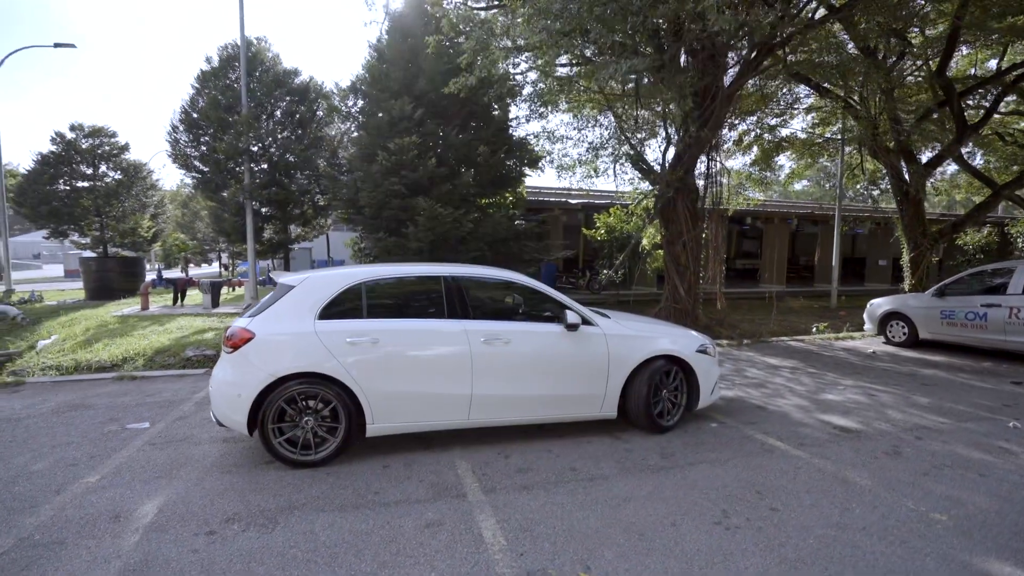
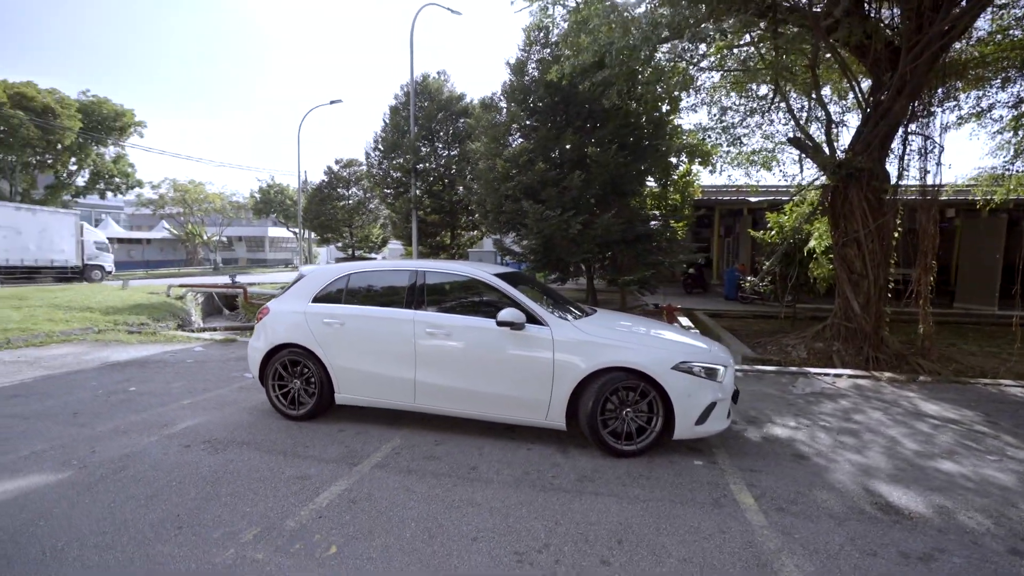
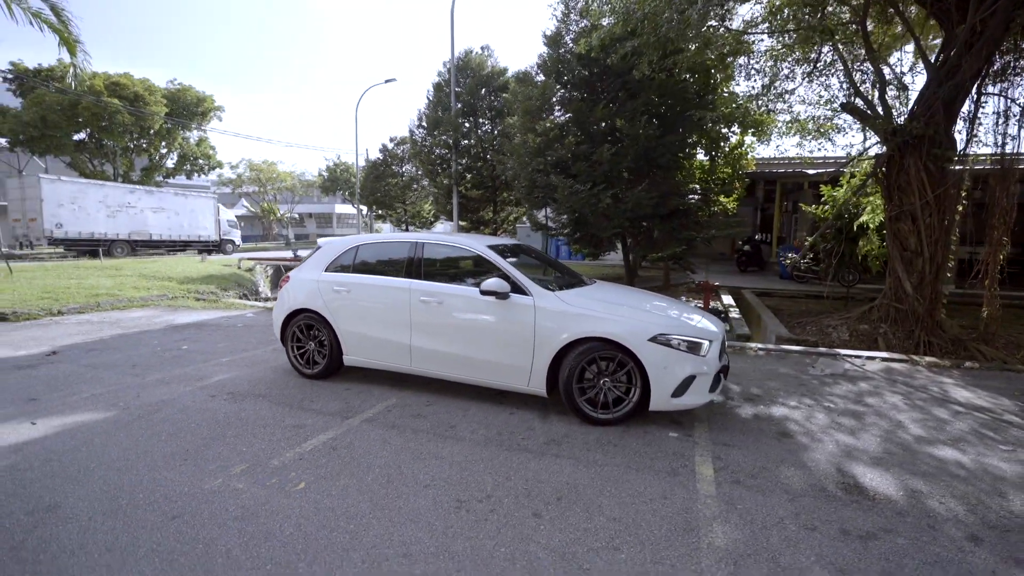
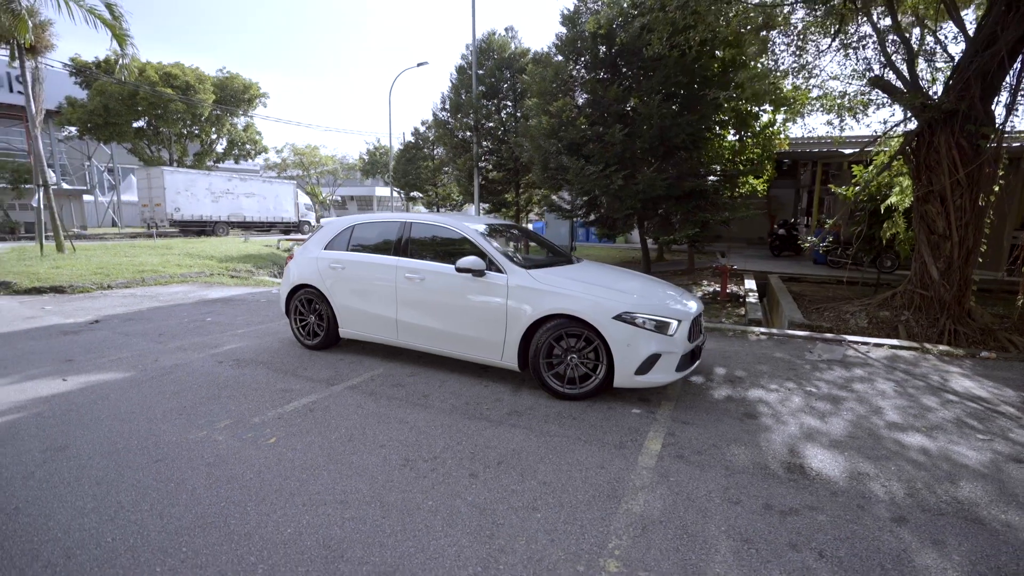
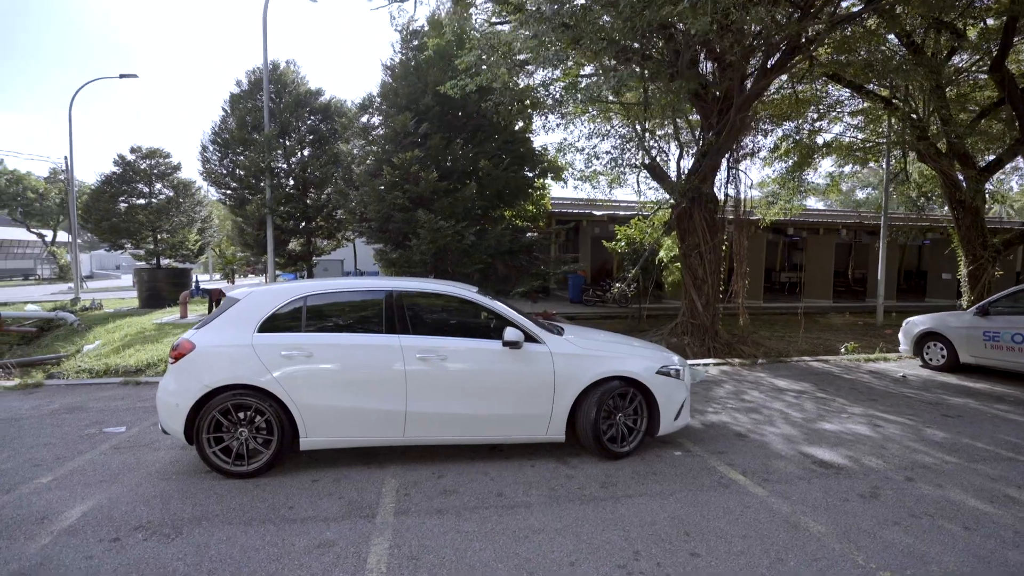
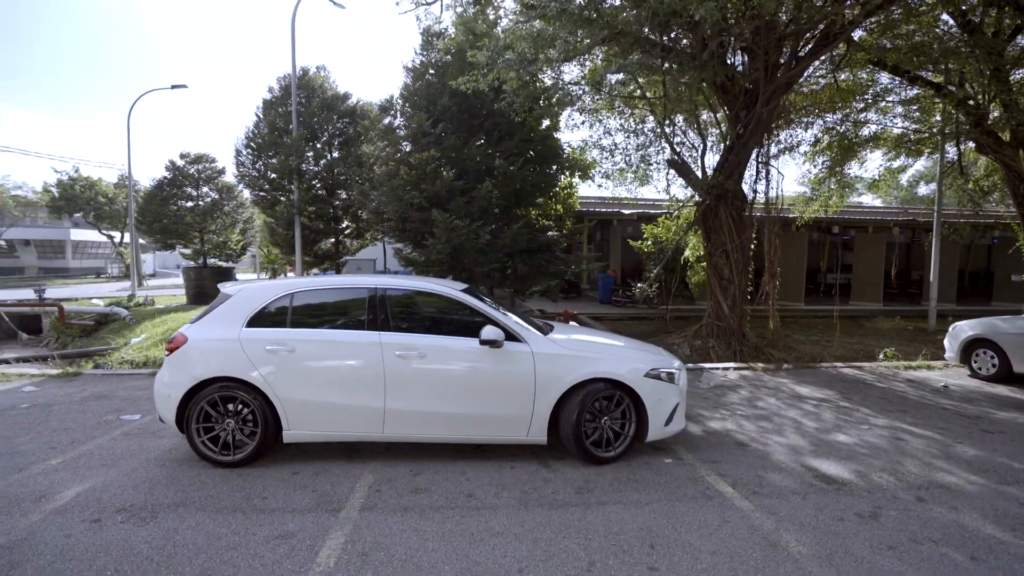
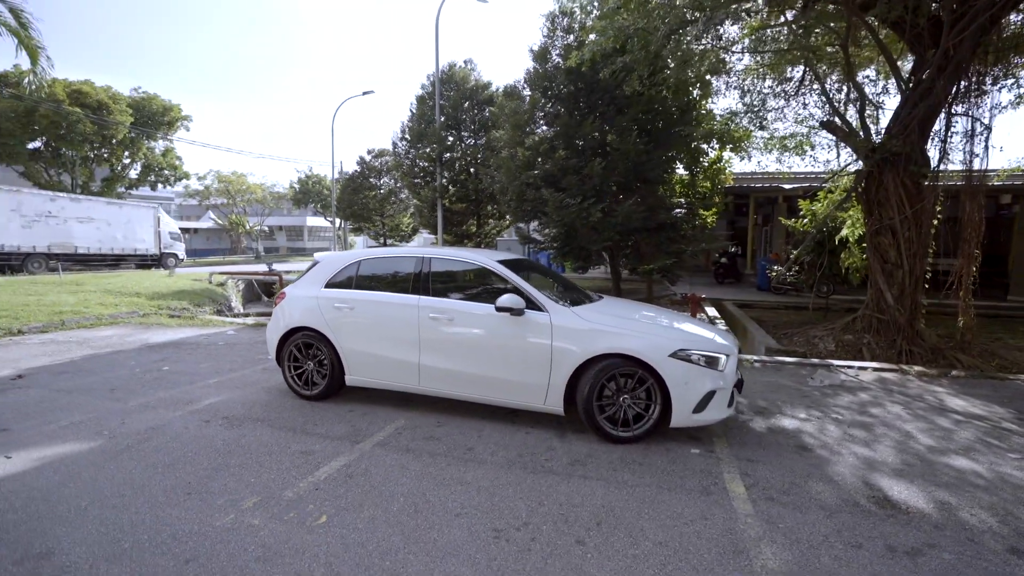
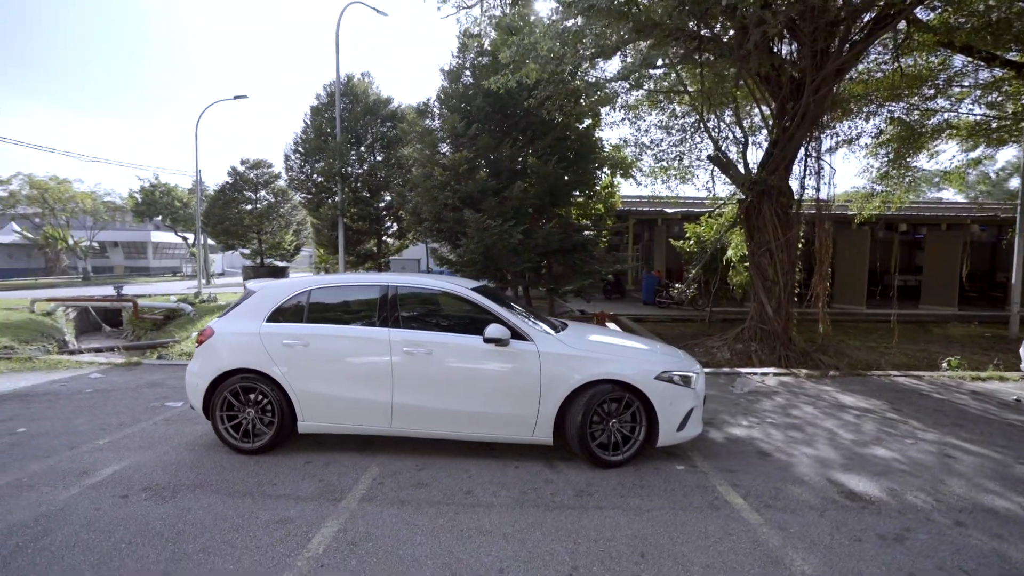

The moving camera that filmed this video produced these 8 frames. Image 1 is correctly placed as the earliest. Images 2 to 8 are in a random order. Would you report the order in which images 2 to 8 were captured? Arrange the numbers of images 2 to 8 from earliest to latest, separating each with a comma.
5, 6, 8, 2, 7, 3, 4
